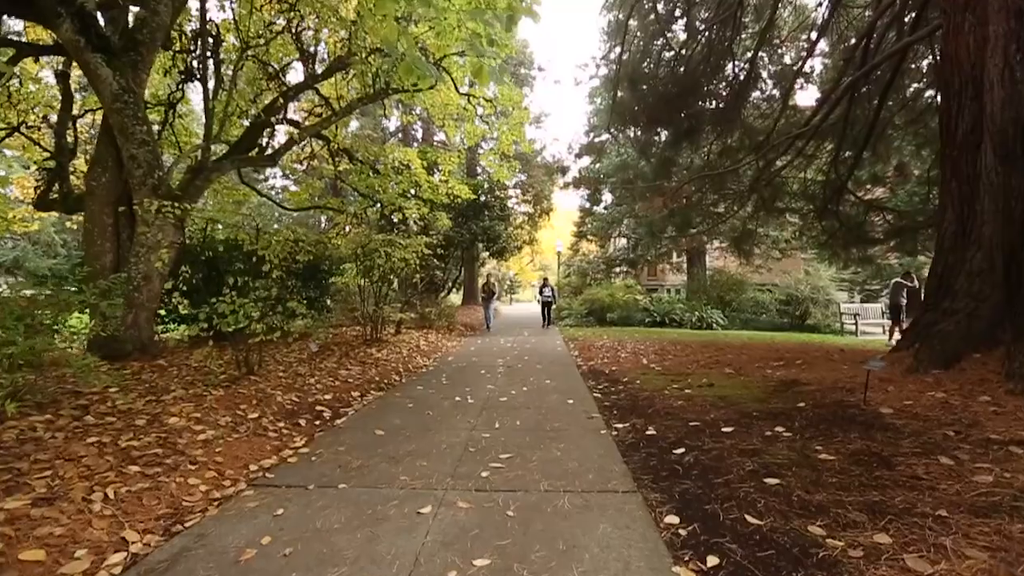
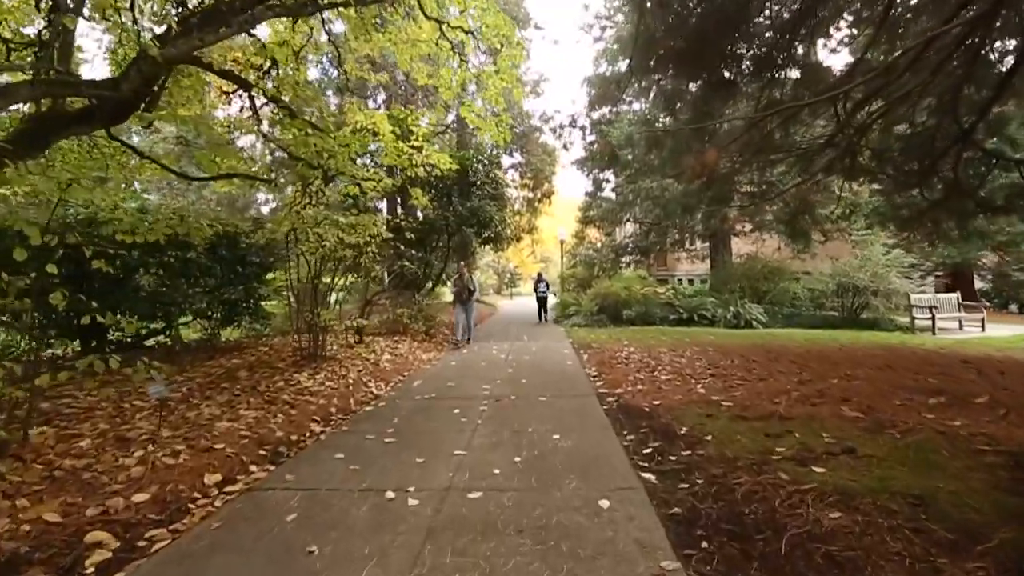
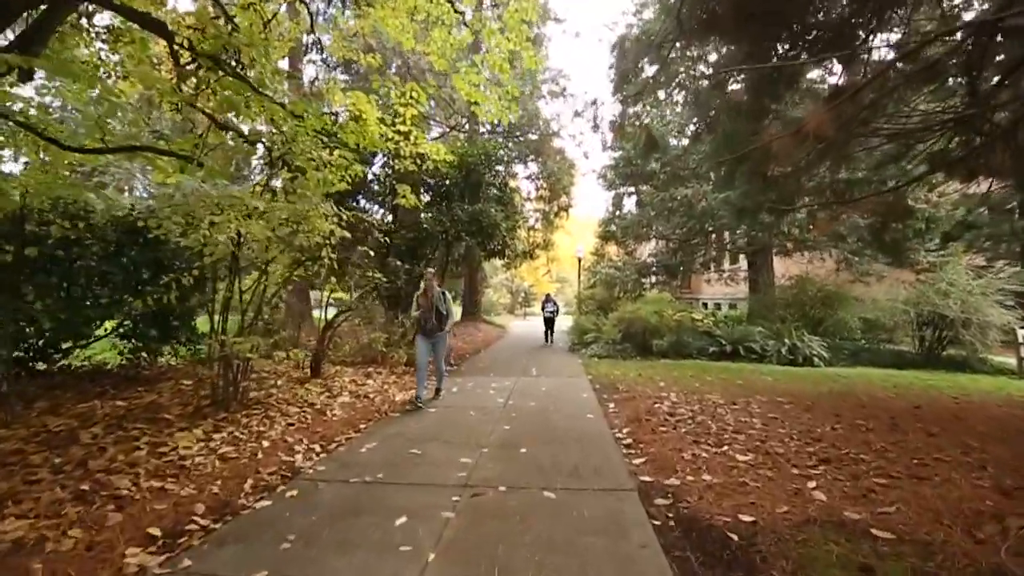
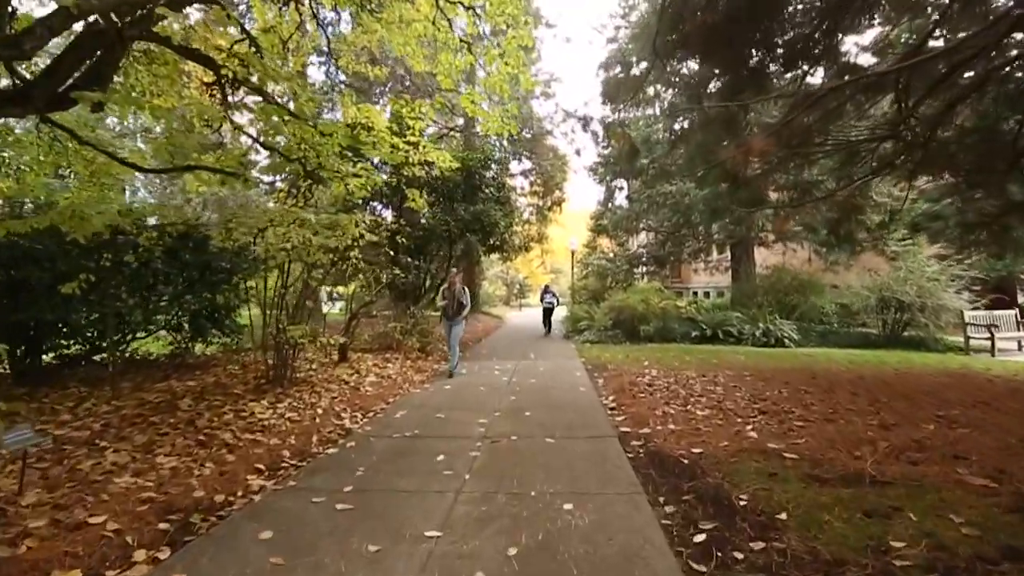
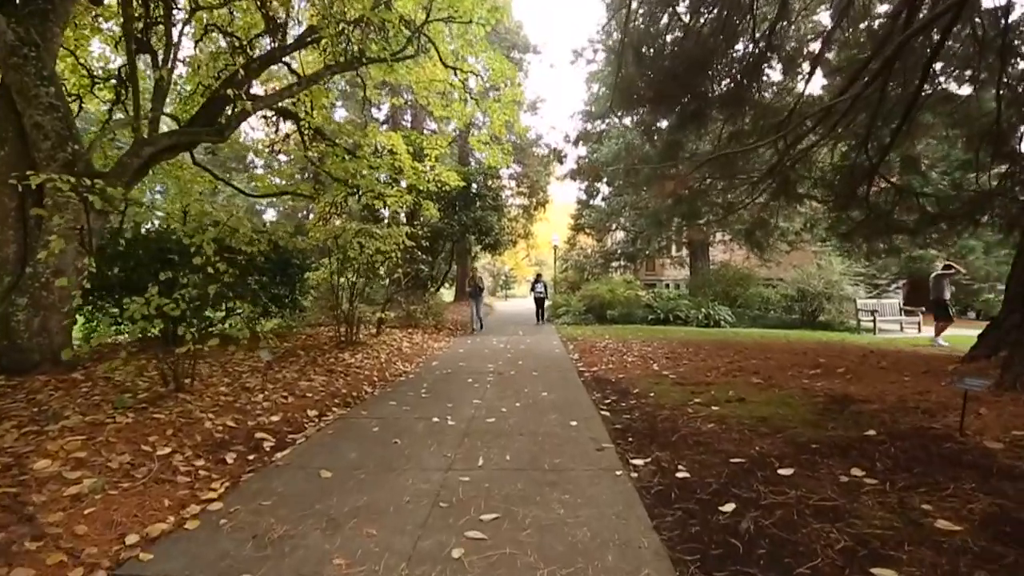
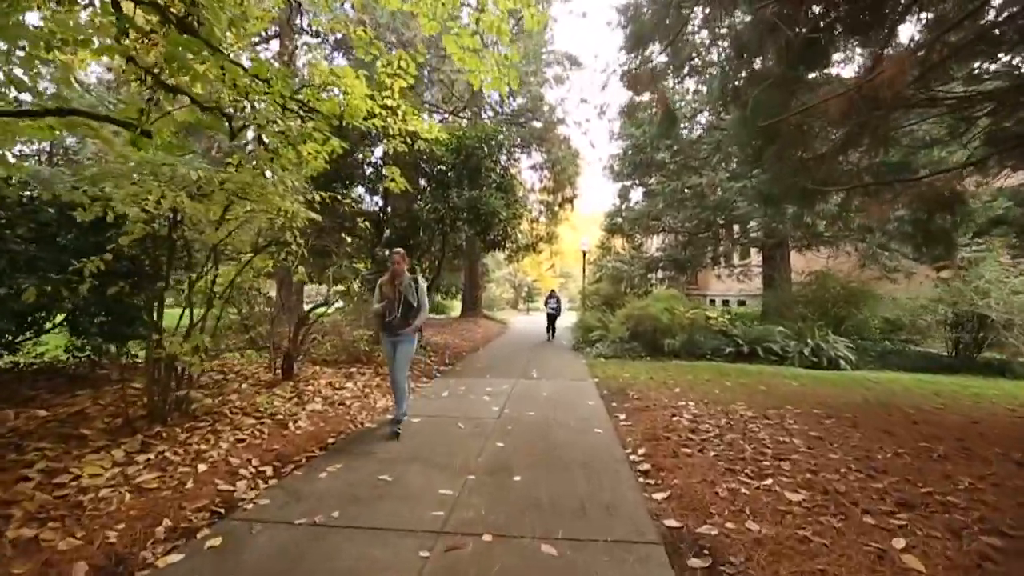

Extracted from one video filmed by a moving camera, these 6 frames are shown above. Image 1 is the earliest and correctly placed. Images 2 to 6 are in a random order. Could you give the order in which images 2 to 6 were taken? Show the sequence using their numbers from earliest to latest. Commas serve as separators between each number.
5, 2, 4, 3, 6
